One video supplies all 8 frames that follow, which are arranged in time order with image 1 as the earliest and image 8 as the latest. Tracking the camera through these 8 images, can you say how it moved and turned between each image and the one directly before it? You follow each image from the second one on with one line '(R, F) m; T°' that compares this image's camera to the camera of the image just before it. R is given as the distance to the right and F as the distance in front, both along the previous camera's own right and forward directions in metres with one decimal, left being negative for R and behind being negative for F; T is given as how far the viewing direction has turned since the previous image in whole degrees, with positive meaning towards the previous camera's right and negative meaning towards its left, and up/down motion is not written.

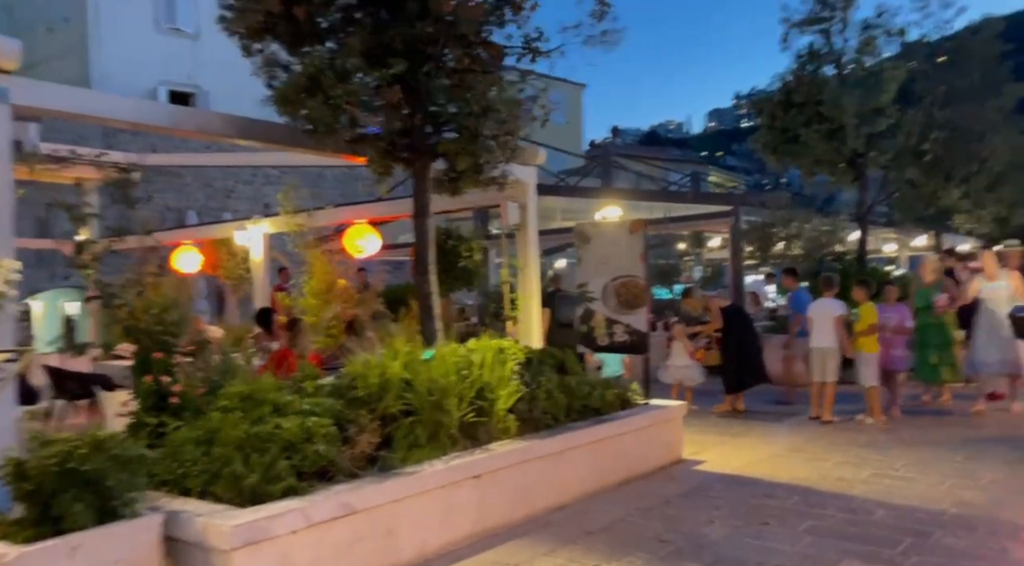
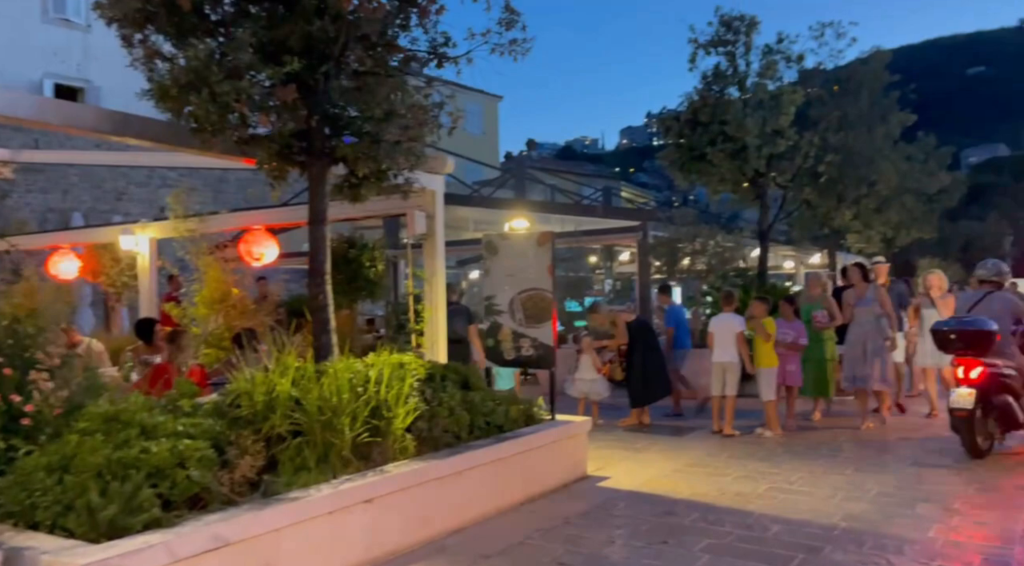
(+0.1, +0.1) m; +6°
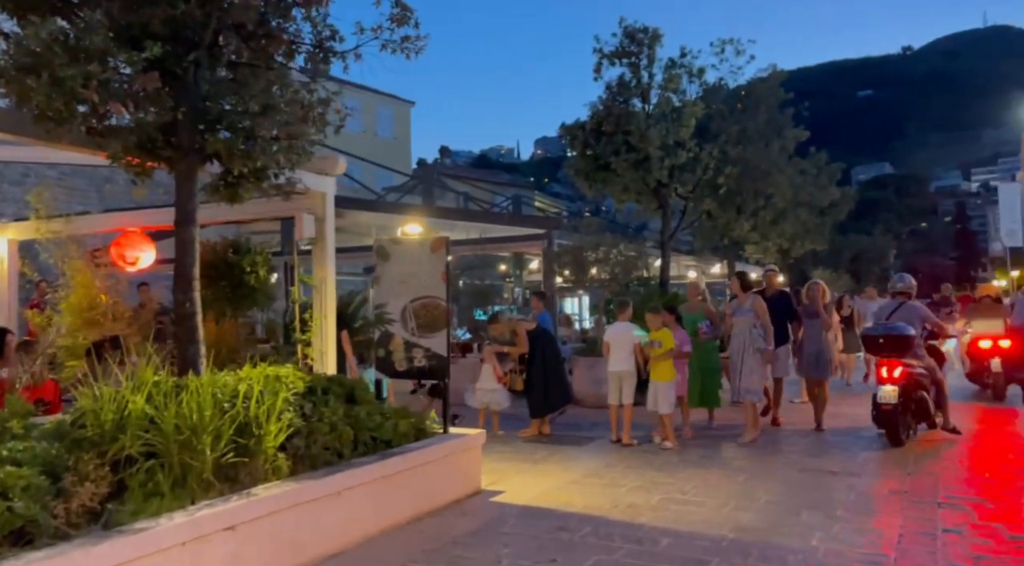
(+0.1, +0.2) m; +6°
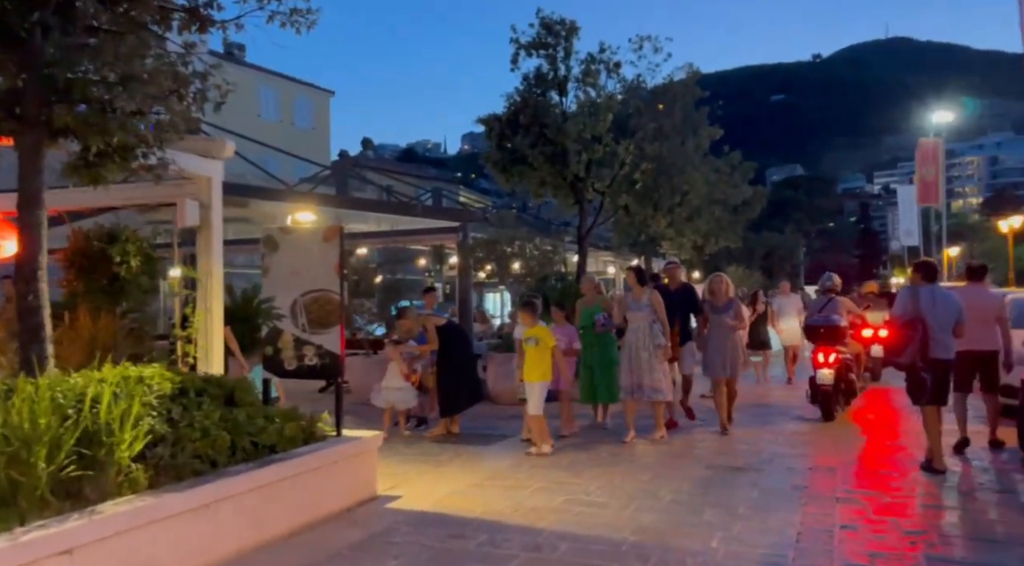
(+0.1, +0.2) m; +5°
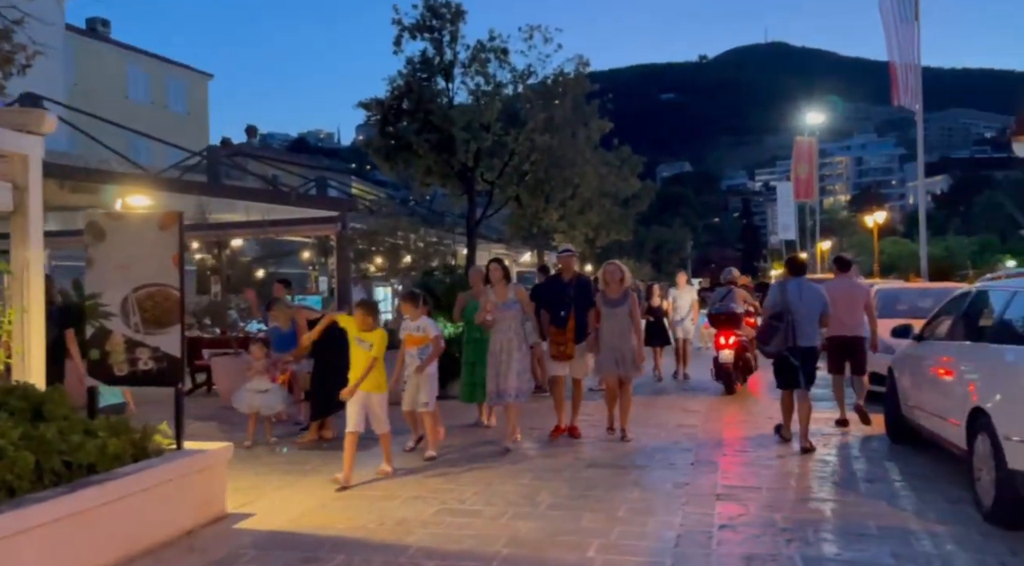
(+0.2, +0.4) m; +7°
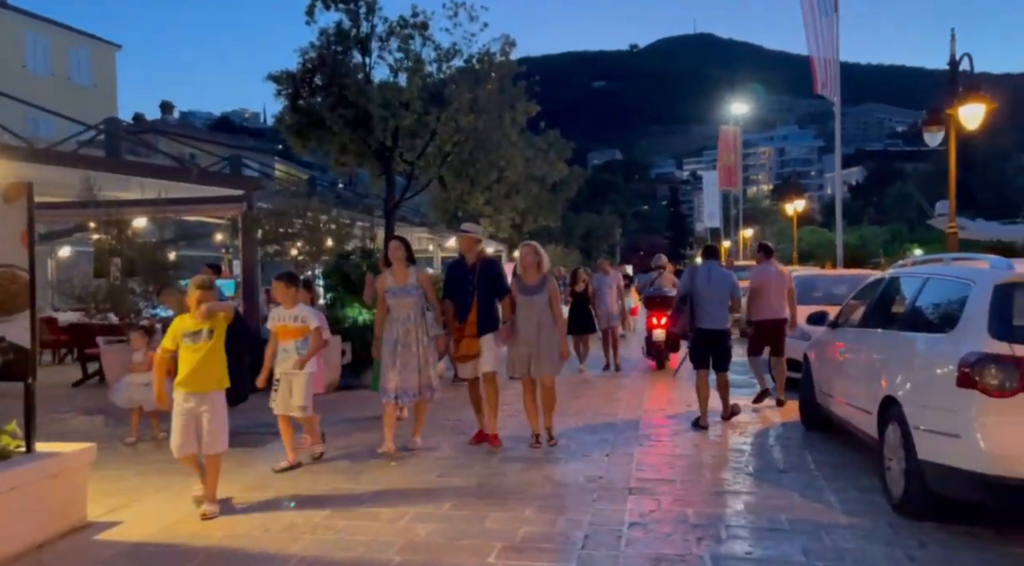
(+0.2, +0.4) m; +5°
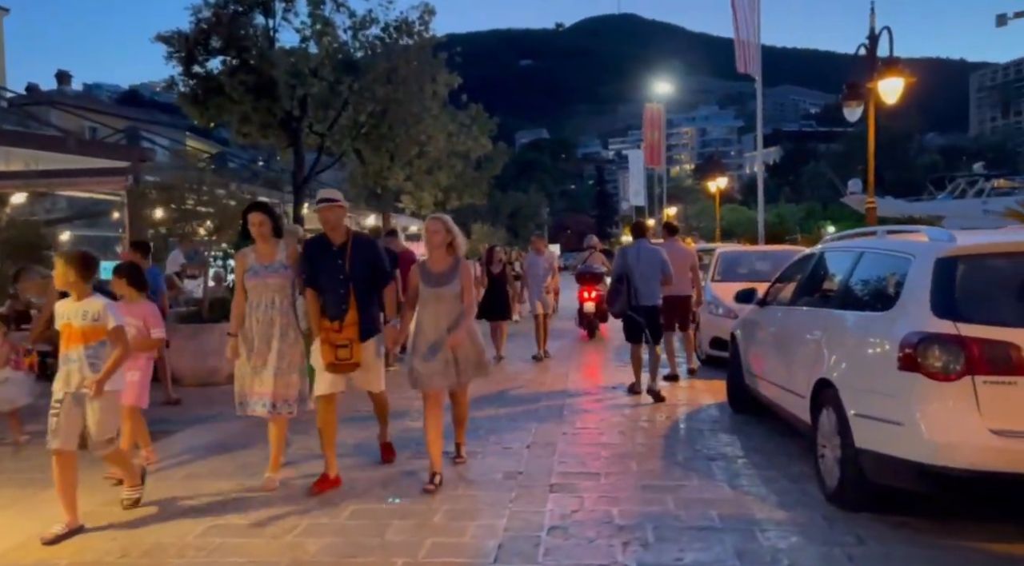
(+0.1, +0.7) m; +5°
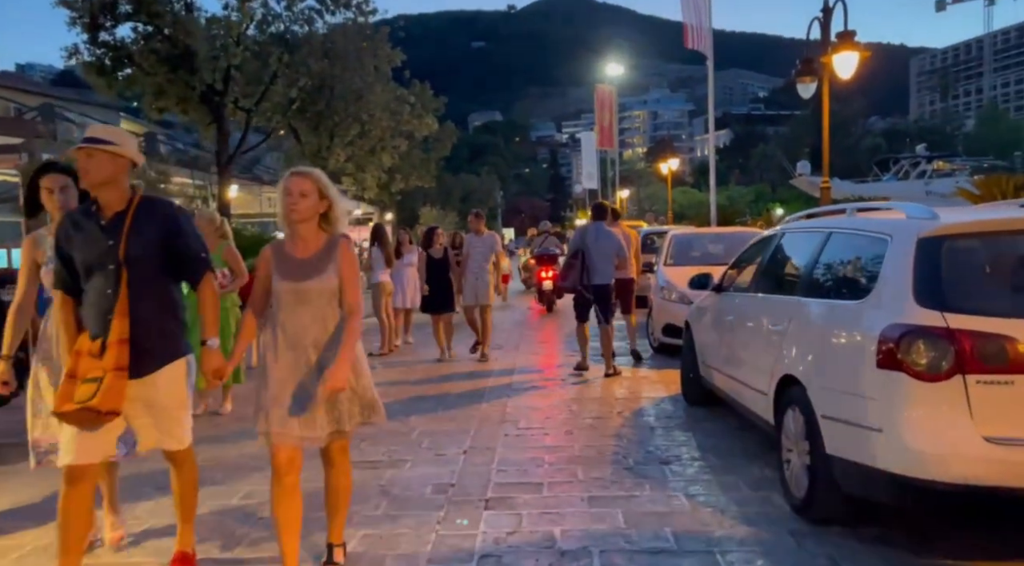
(+0.2, +0.8) m; +3°
